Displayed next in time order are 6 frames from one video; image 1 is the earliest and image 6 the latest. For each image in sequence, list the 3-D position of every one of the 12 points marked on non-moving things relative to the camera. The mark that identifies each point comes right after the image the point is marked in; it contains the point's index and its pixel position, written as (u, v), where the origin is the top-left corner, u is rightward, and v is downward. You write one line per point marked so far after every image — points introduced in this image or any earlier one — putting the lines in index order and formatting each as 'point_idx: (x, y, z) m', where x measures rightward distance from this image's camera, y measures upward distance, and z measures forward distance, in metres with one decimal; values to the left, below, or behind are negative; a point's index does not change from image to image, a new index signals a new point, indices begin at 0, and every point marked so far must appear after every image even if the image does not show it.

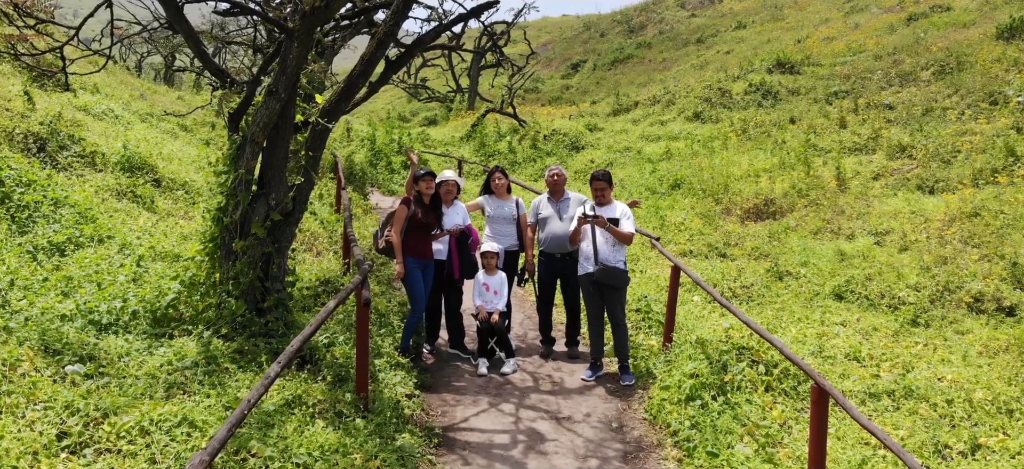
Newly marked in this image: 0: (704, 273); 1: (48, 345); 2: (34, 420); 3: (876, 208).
0: (+2.4, -0.5, +10.5) m
1: (-2.9, -0.7, +5.2) m
2: (-2.5, -1.0, +4.3) m
3: (+6.0, +0.5, +13.6) m
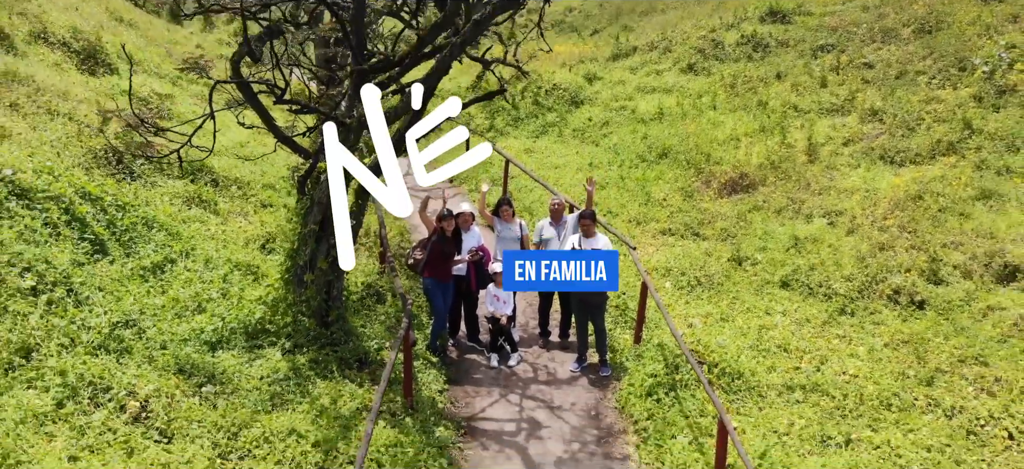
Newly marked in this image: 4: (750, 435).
0: (+2.5, -0.4, +12.5) m
1: (-2.9, -1.2, +7.2) m
2: (-2.4, -1.5, +6.4) m
3: (+6.1, +1.0, +15.5) m
4: (+2.2, -1.9, +7.8) m
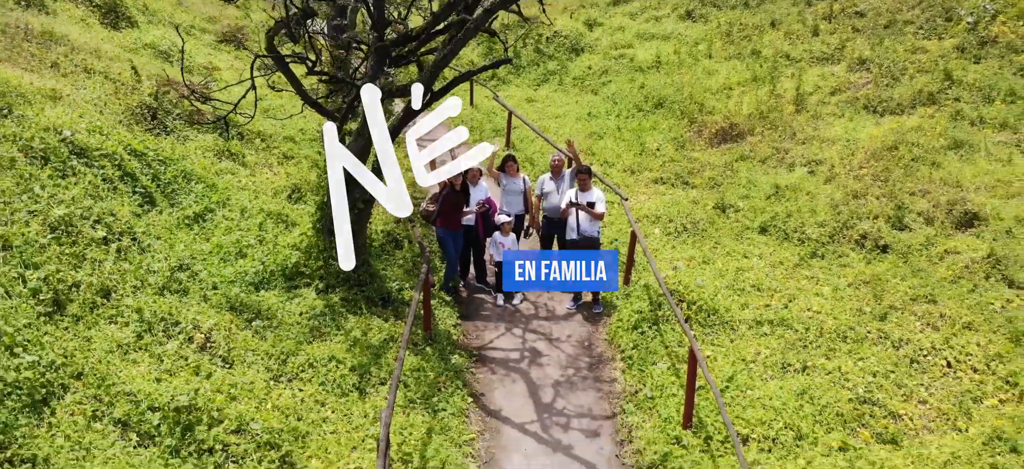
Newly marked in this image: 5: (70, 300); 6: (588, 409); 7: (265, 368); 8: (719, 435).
0: (+2.6, +0.5, +13.6) m
1: (-2.8, -0.7, +8.4) m
2: (-2.4, -1.2, +7.6) m
3: (+6.2, +2.0, +16.5) m
4: (+2.3, -1.4, +9.0) m
5: (-3.9, -0.6, +7.3) m
6: (+0.8, -1.8, +8.3) m
7: (-2.3, -1.2, +7.6) m
8: (+1.9, -1.8, +7.6) m
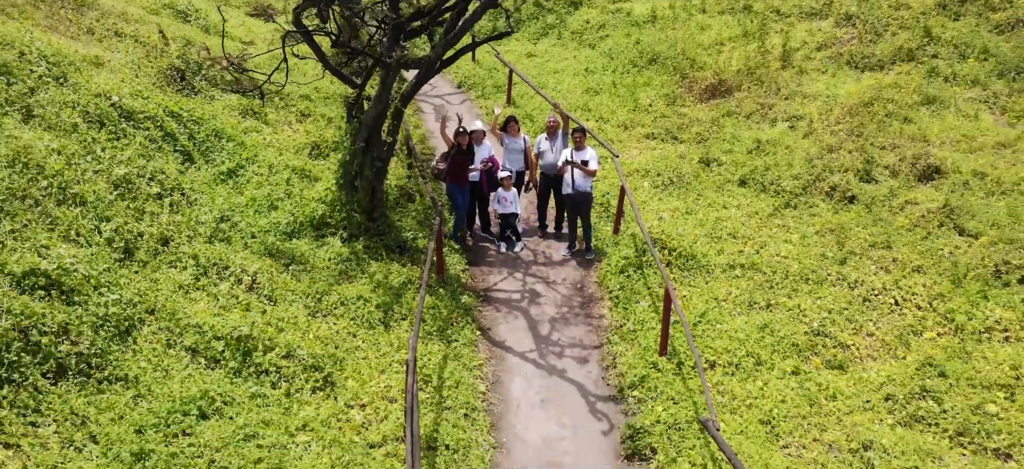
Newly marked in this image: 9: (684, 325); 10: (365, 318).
0: (+2.6, +1.4, +14.7) m
1: (-2.8, -0.2, +9.7) m
2: (-2.4, -0.7, +8.9) m
3: (+6.2, +3.1, +17.5) m
4: (+2.3, -0.9, +10.3) m
5: (-3.9, -0.1, +8.6) m
6: (+0.8, -1.3, +9.7) m
7: (-2.2, -0.8, +8.8) m
8: (+1.9, -1.4, +8.9) m
9: (+1.8, -0.9, +8.6) m
10: (-1.6, -0.9, +8.9) m
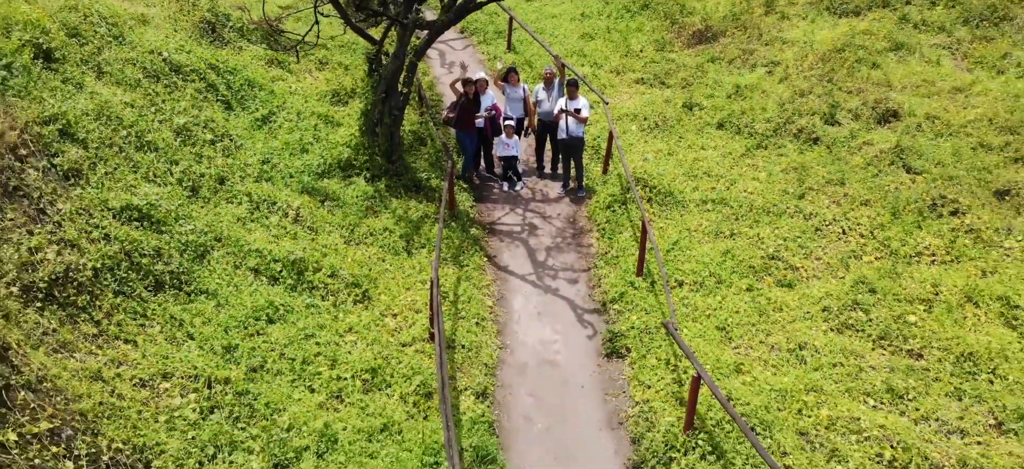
0: (+2.6, +2.6, +16.3) m
1: (-2.8, +0.6, +11.4) m
2: (-2.3, +0.1, +10.6) m
3: (+6.2, +4.6, +18.9) m
4: (+2.3, 0.0, +12.0) m
5: (-3.9, +0.6, +10.2) m
6: (+0.8, -0.4, +11.4) m
7: (-2.2, 0.0, +10.6) m
8: (+1.9, -0.6, +10.7) m
9: (+1.8, -0.2, +10.3) m
10: (-1.6, -0.1, +10.6) m
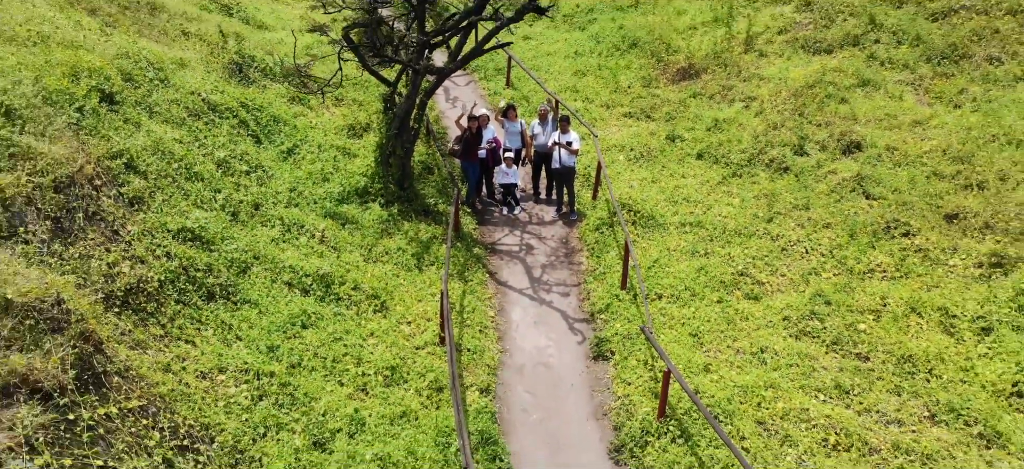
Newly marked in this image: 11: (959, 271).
0: (+2.6, +2.1, +17.8) m
1: (-2.8, +0.3, +12.8) m
2: (-2.4, -0.2, +12.1) m
3: (+6.2, +4.0, +20.5) m
4: (+2.3, -0.3, +13.5) m
5: (-3.9, +0.3, +11.7) m
6: (+0.8, -0.7, +12.9) m
7: (-2.2, -0.3, +12.0) m
8: (+1.9, -0.9, +12.1) m
9: (+1.8, -0.5, +11.8) m
10: (-1.6, -0.4, +12.1) m
11: (+7.0, -0.6, +12.8) m
